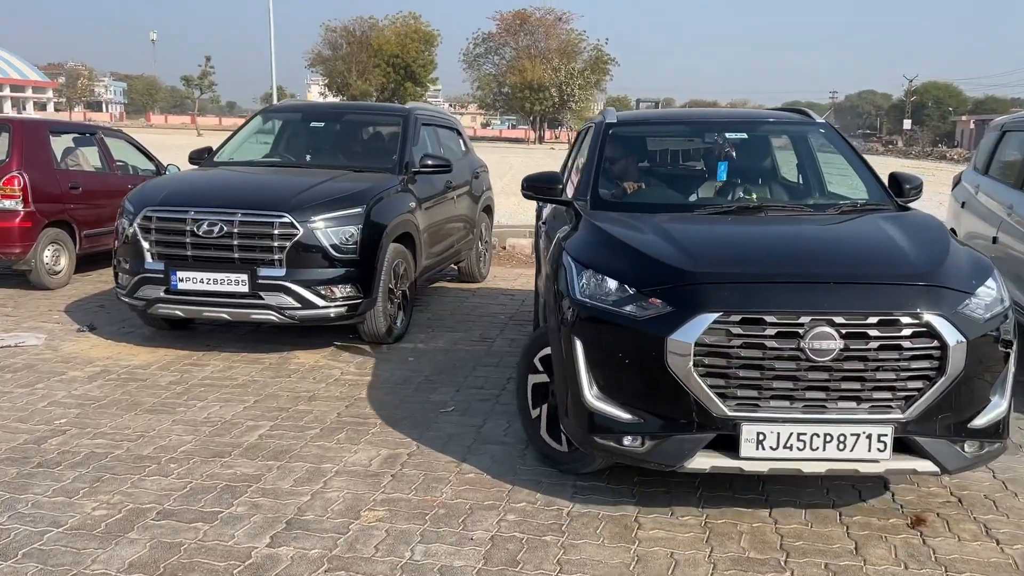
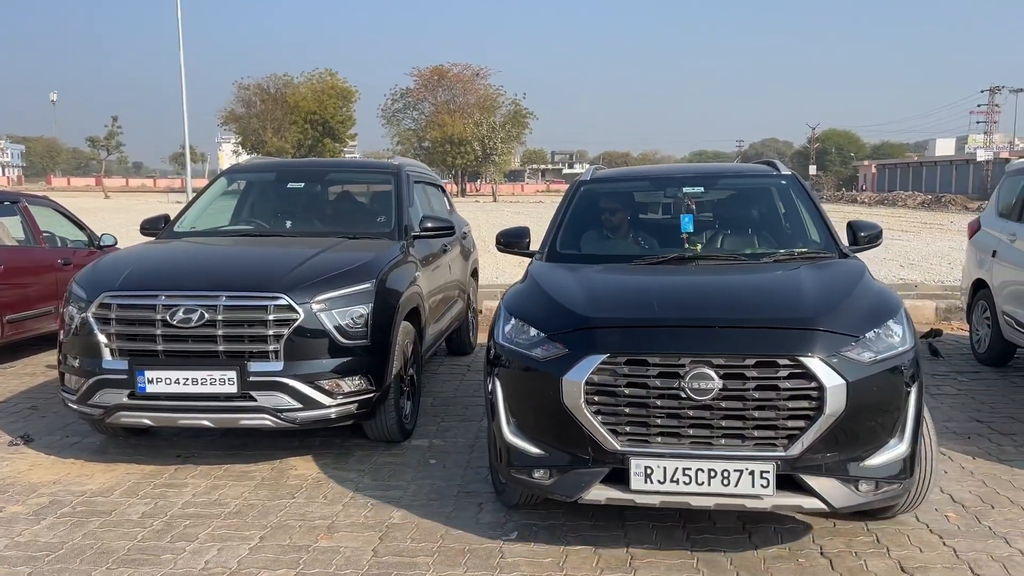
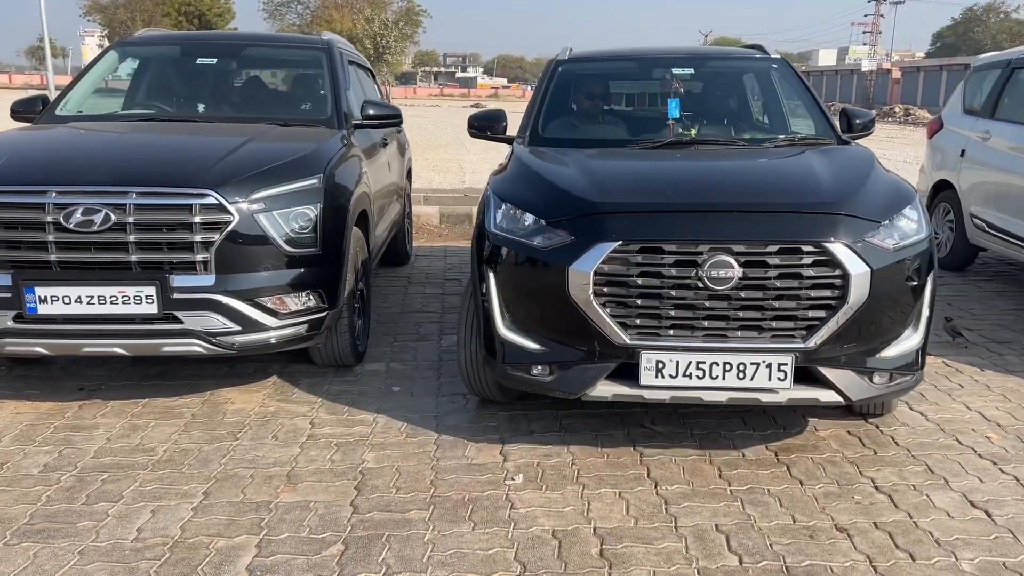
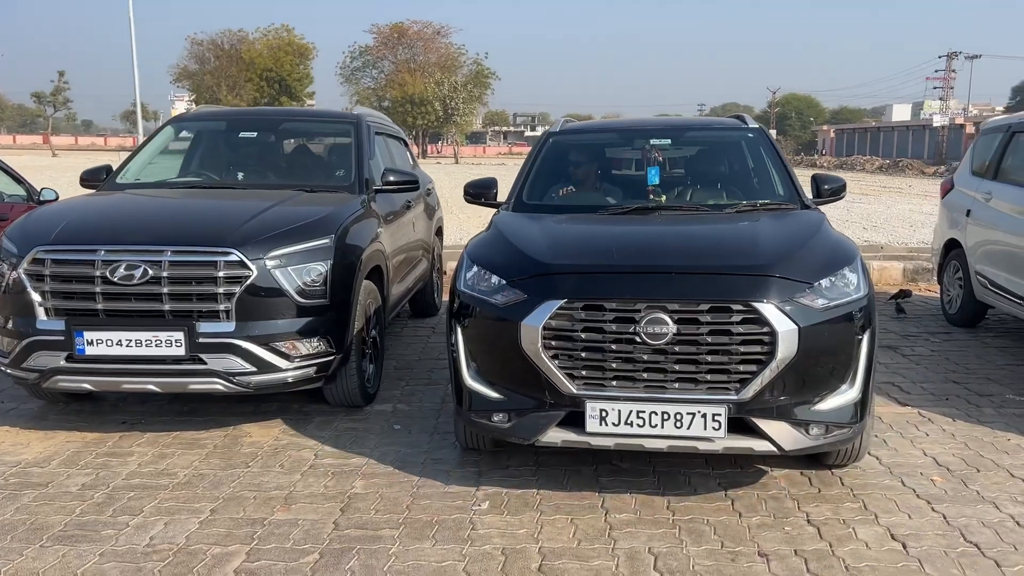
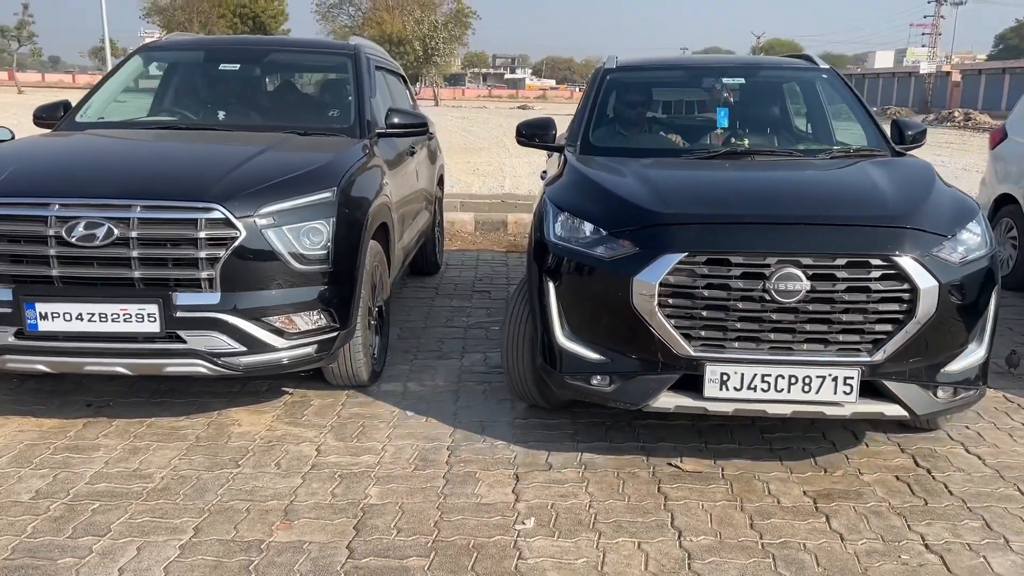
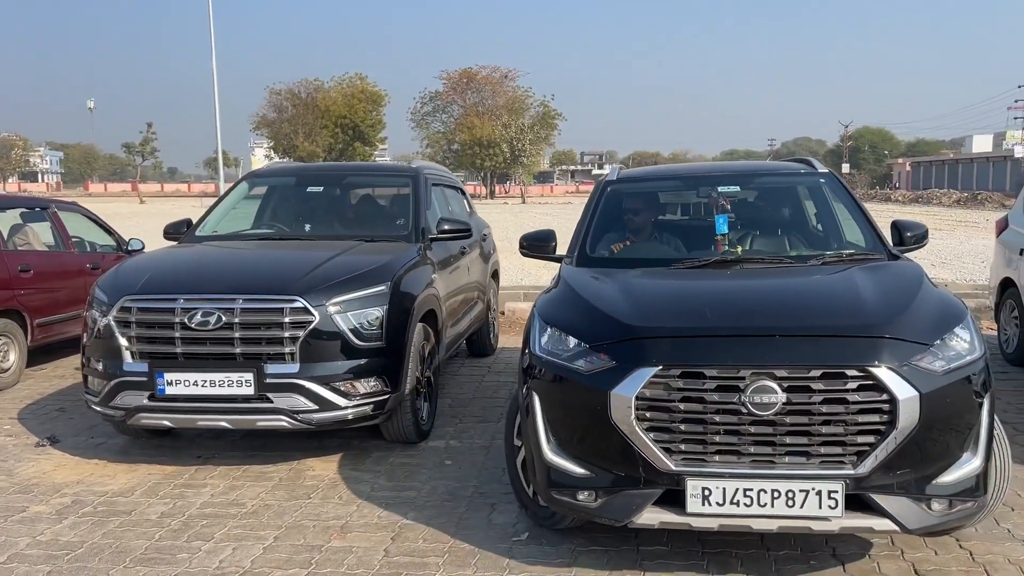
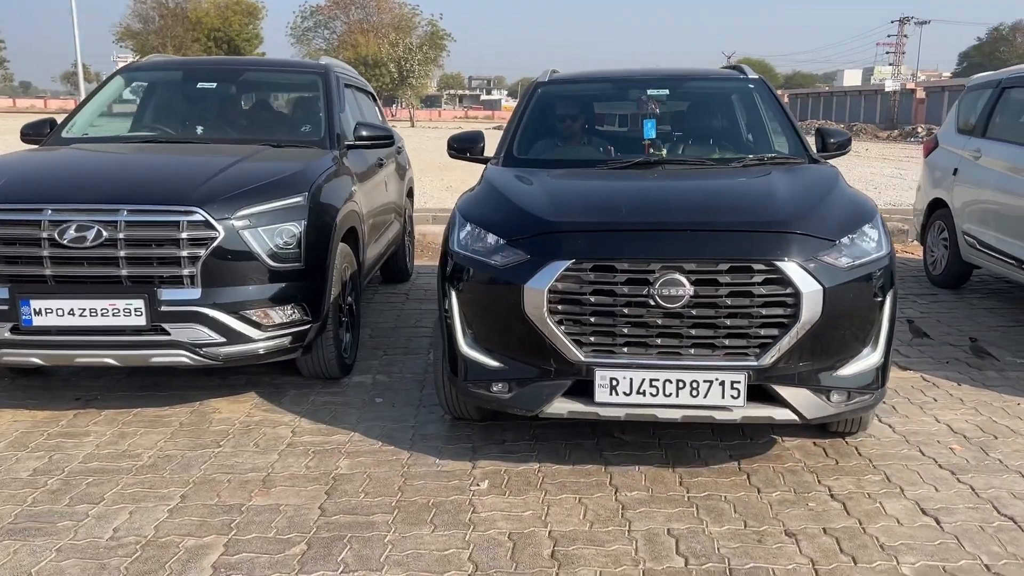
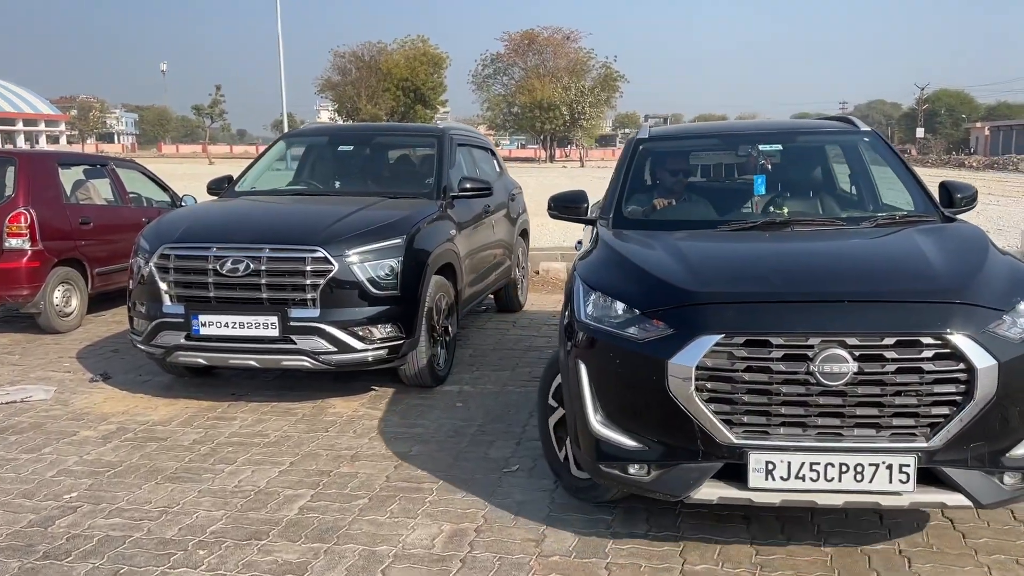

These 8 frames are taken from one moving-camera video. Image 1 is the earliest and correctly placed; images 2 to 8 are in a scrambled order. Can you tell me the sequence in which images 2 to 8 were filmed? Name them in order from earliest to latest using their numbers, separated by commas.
8, 6, 2, 4, 7, 3, 5
